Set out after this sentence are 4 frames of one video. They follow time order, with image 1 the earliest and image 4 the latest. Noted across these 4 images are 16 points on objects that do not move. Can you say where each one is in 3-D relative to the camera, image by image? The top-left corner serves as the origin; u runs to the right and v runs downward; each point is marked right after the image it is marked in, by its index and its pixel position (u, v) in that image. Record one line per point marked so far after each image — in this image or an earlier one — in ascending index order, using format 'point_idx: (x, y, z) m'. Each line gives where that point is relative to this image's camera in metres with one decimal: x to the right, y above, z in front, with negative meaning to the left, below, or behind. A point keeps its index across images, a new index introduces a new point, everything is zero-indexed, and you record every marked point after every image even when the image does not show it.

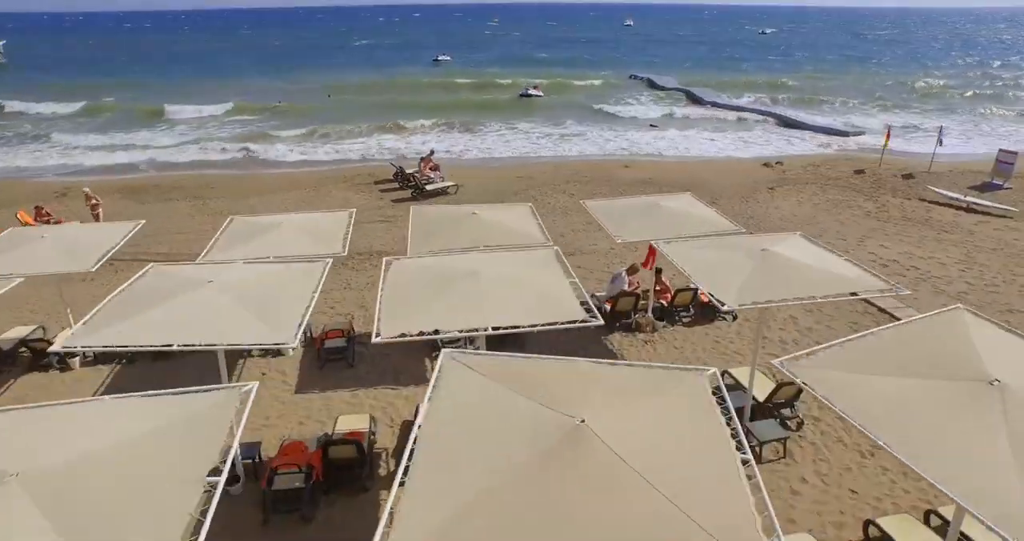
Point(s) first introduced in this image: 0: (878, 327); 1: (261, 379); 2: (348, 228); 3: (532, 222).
0: (+7.8, -1.3, +14.1) m
1: (-4.9, -2.1, +12.9) m
2: (-3.4, +0.8, +13.5) m
3: (+0.3, +1.0, +13.5) m
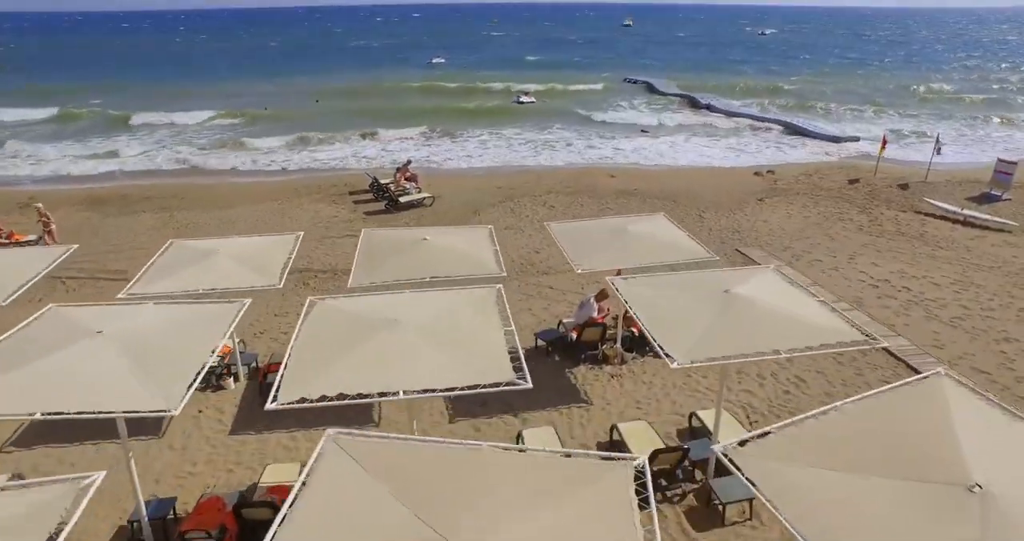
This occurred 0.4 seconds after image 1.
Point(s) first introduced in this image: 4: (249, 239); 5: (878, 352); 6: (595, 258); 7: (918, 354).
0: (+7.0, -1.8, +13.1) m
1: (-5.8, -2.7, +12.0) m
2: (-4.3, +0.3, +12.6) m
3: (-0.5, +0.5, +12.6) m
4: (-5.2, +0.6, +13.1) m
5: (+7.5, -1.7, +13.5) m
6: (+1.5, +0.2, +11.7) m
7: (+8.2, -1.7, +13.4) m
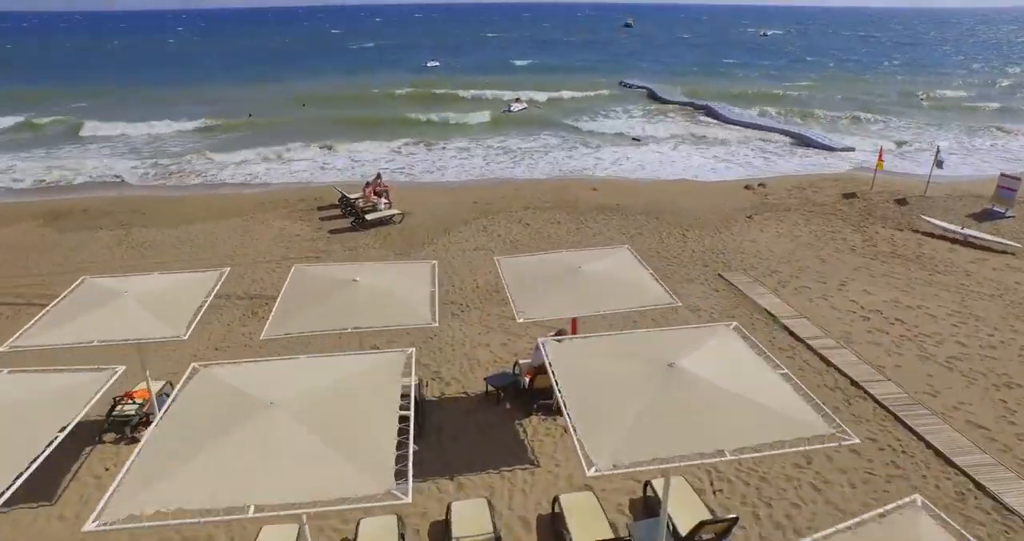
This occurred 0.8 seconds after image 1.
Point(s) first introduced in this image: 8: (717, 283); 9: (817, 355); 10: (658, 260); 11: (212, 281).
0: (+6.0, -2.5, +11.8) m
1: (-6.8, -3.4, +10.8) m
2: (-5.3, -0.4, +11.3) m
3: (-1.5, -0.2, +11.3) m
4: (-6.2, -0.1, +11.9) m
5: (+6.5, -2.4, +12.2) m
6: (+0.5, -0.5, +10.5) m
7: (+7.2, -2.4, +12.1) m
8: (+5.6, -0.3, +18.0) m
9: (+6.5, -1.8, +14.0) m
10: (+4.4, +0.3, +19.6) m
11: (-5.4, -0.2, +11.9) m
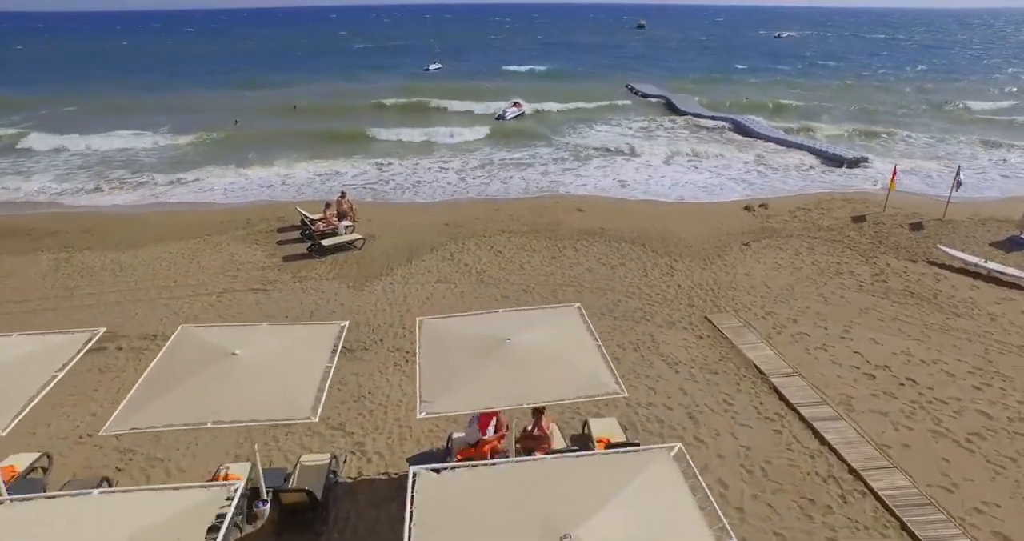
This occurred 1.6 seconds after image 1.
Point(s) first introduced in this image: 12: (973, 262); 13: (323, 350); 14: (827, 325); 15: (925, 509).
0: (+4.8, -3.6, +9.6) m
1: (-8.0, -4.3, +8.9) m
2: (-6.4, -1.4, +9.4) m
3: (-2.7, -1.2, +9.3) m
4: (-7.4, -1.0, +10.0) m
5: (+5.4, -3.5, +10.1) m
6: (-0.7, -1.5, +8.4) m
7: (+6.0, -3.5, +9.9) m
8: (+4.6, -1.4, +15.8) m
9: (+5.3, -2.8, +11.8) m
10: (+3.4, -0.7, +17.5) m
11: (-6.6, -1.1, +9.9) m
12: (+13.4, +0.3, +19.1) m
13: (-2.7, -1.1, +9.4) m
14: (+7.7, -1.3, +16.0) m
15: (+6.1, -3.5, +9.8) m
